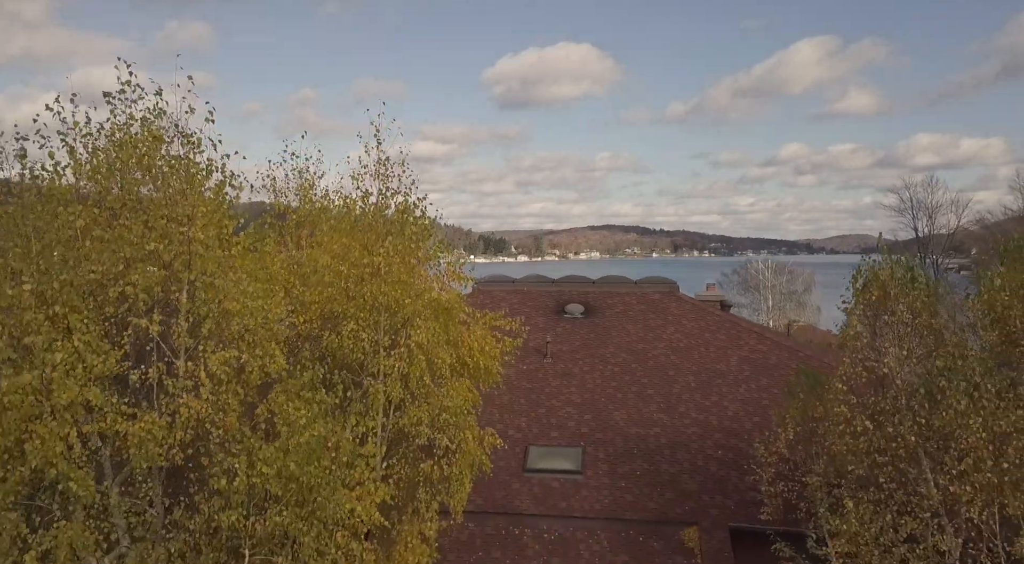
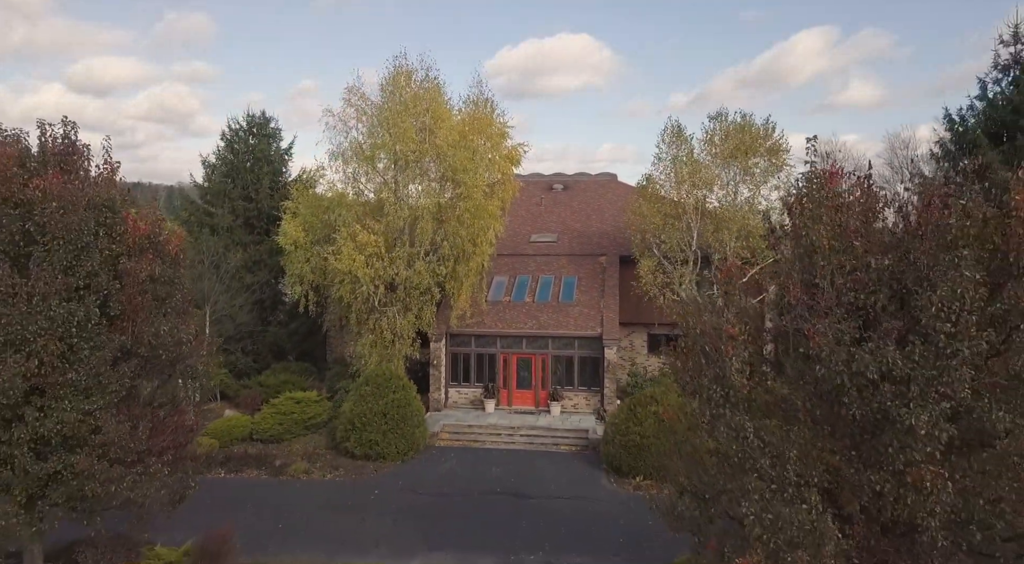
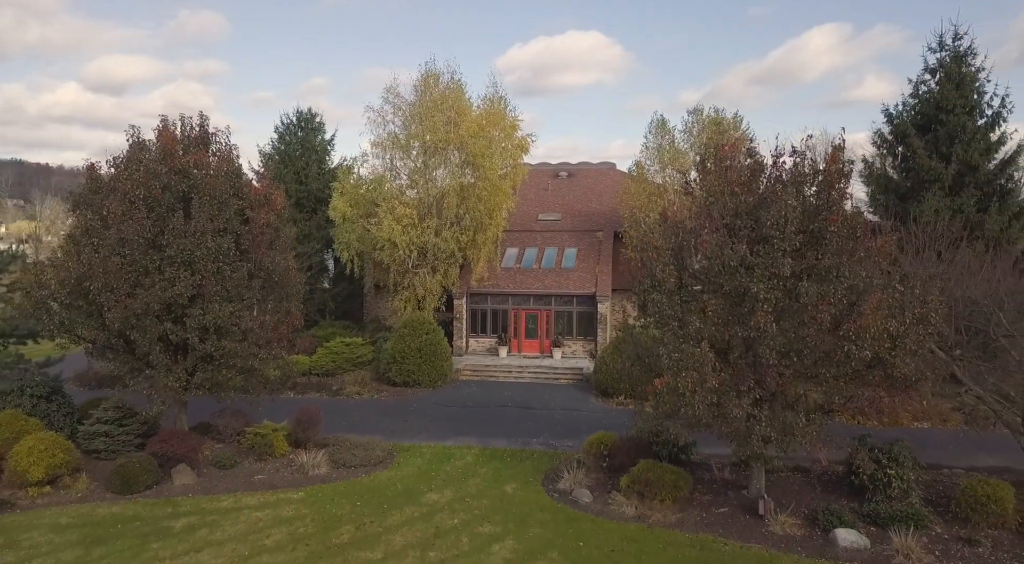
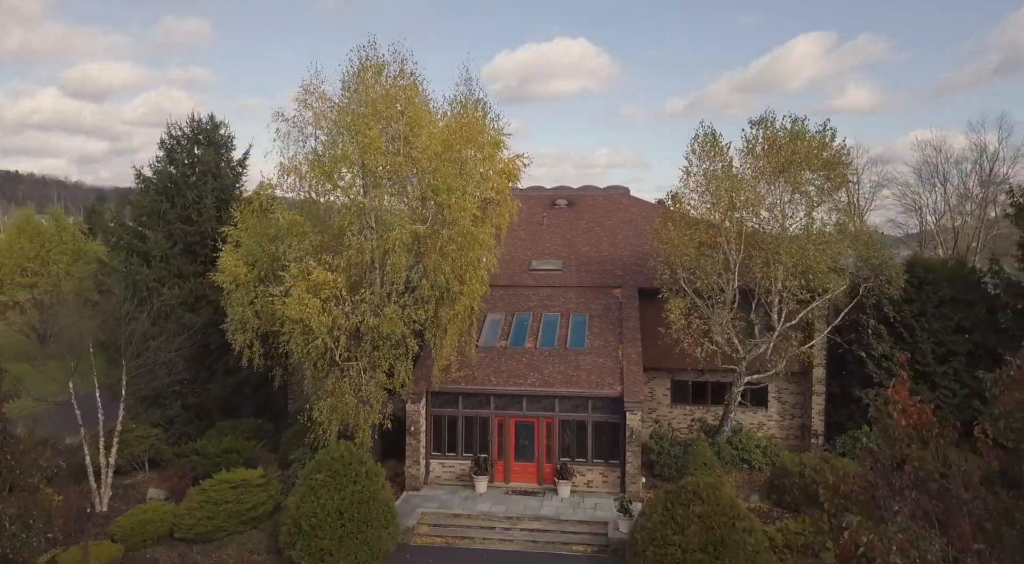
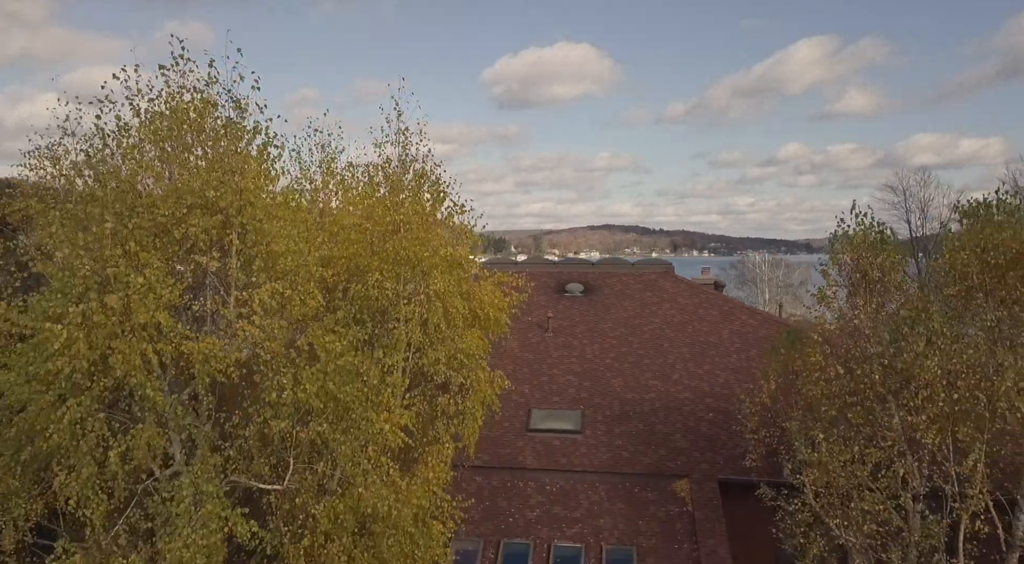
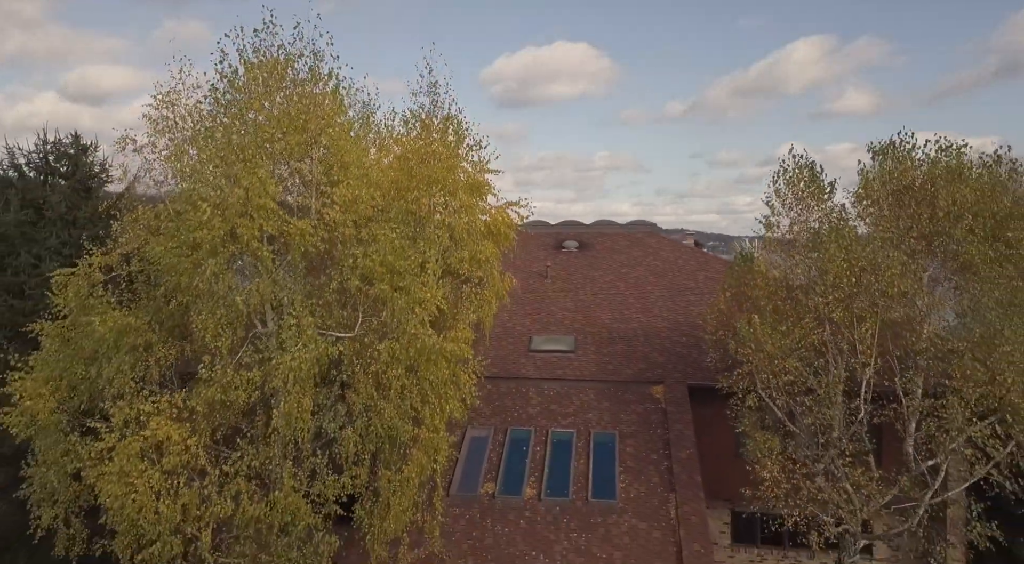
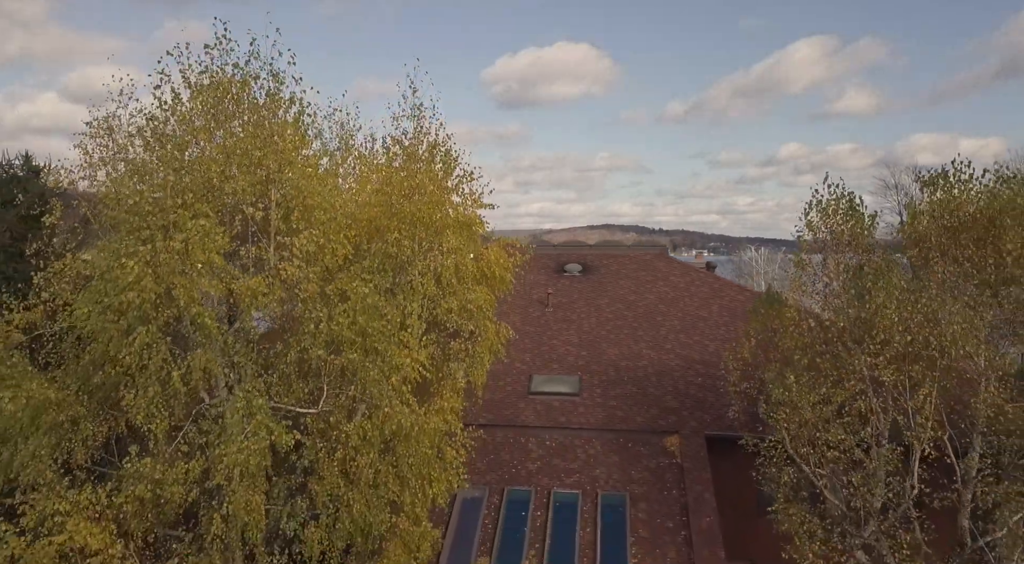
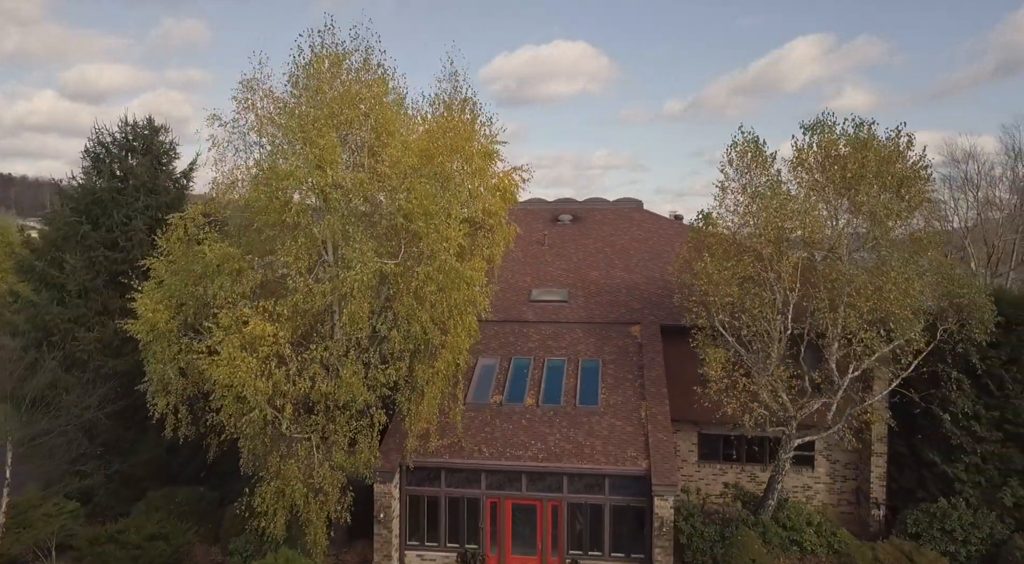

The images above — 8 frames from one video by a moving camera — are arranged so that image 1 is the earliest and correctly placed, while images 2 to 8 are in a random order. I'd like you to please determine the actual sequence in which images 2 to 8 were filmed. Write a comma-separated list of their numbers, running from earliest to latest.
5, 7, 6, 8, 4, 2, 3
